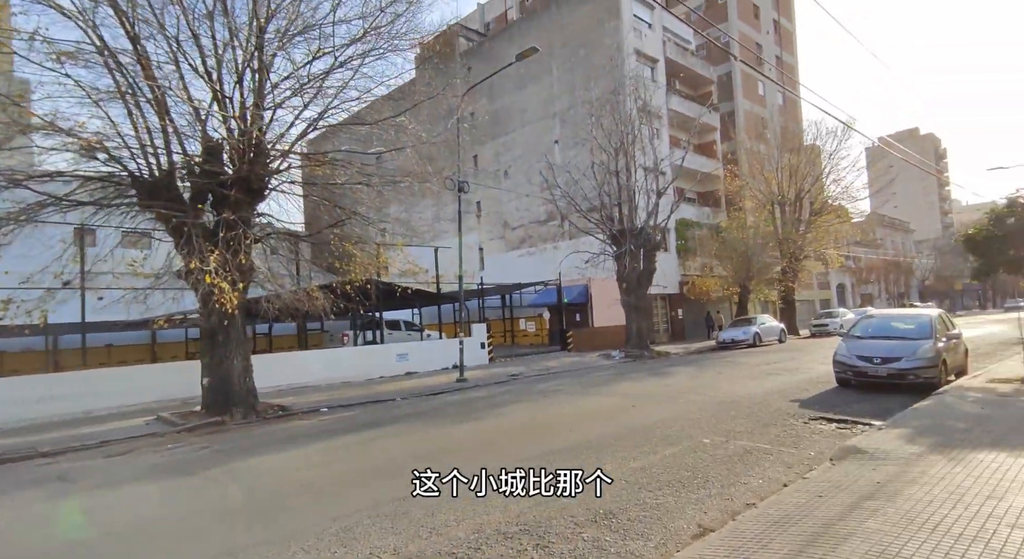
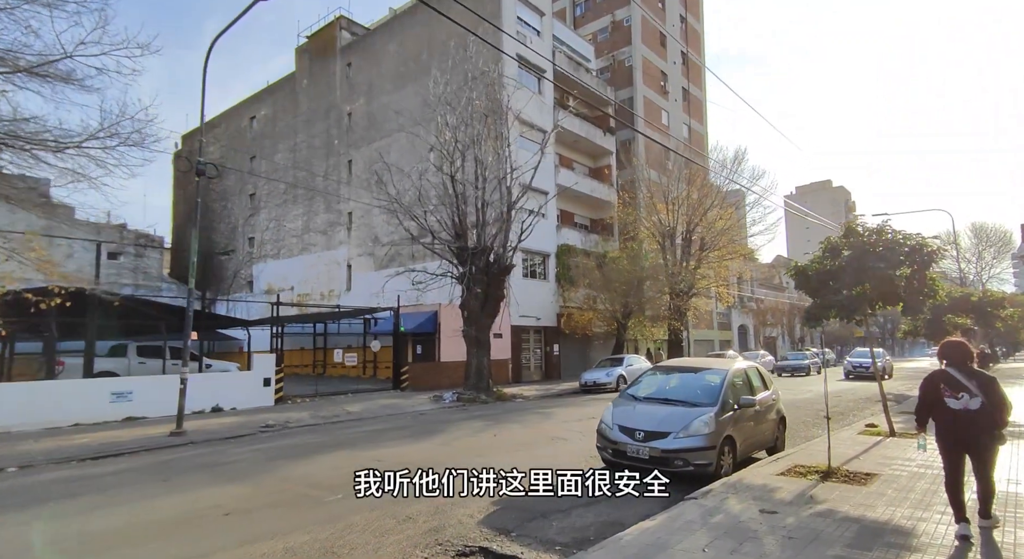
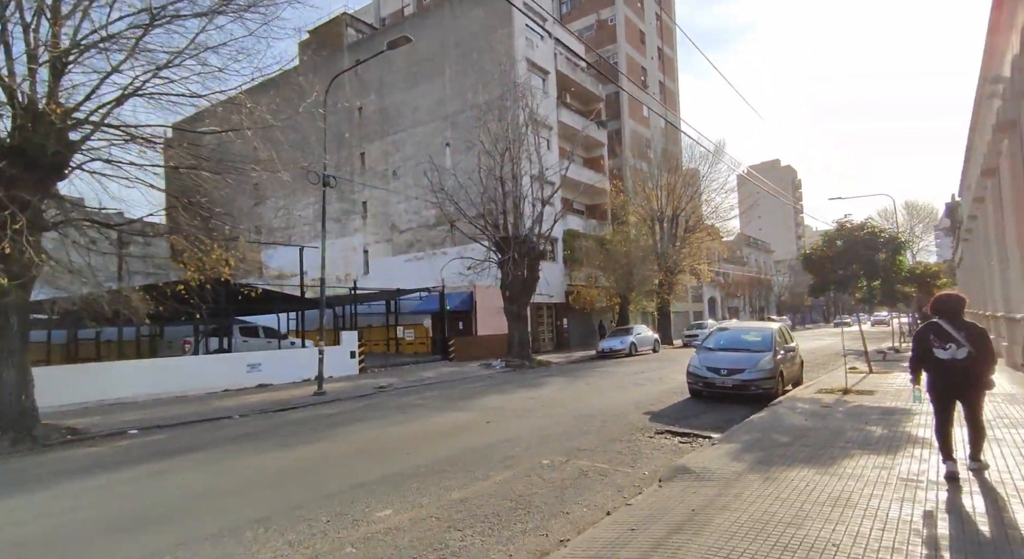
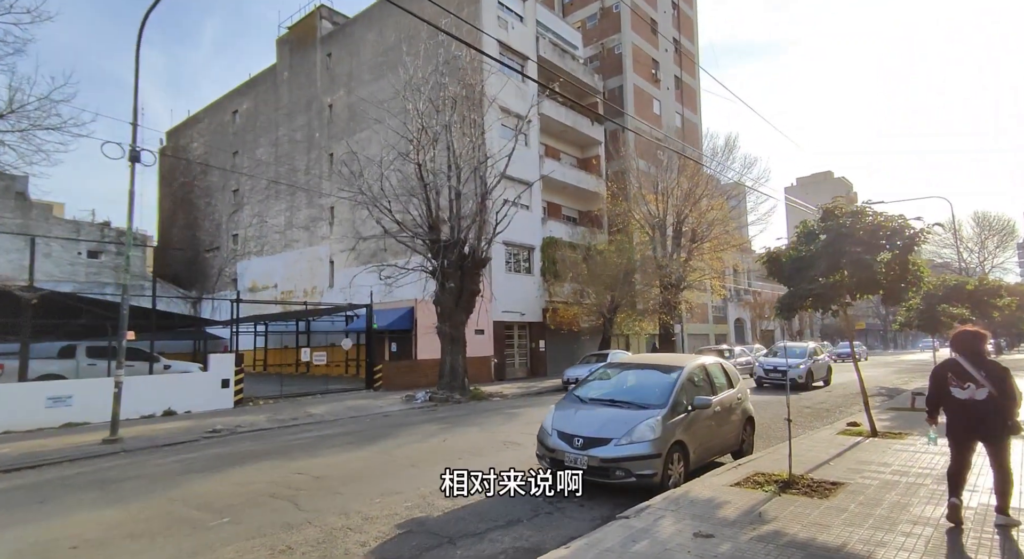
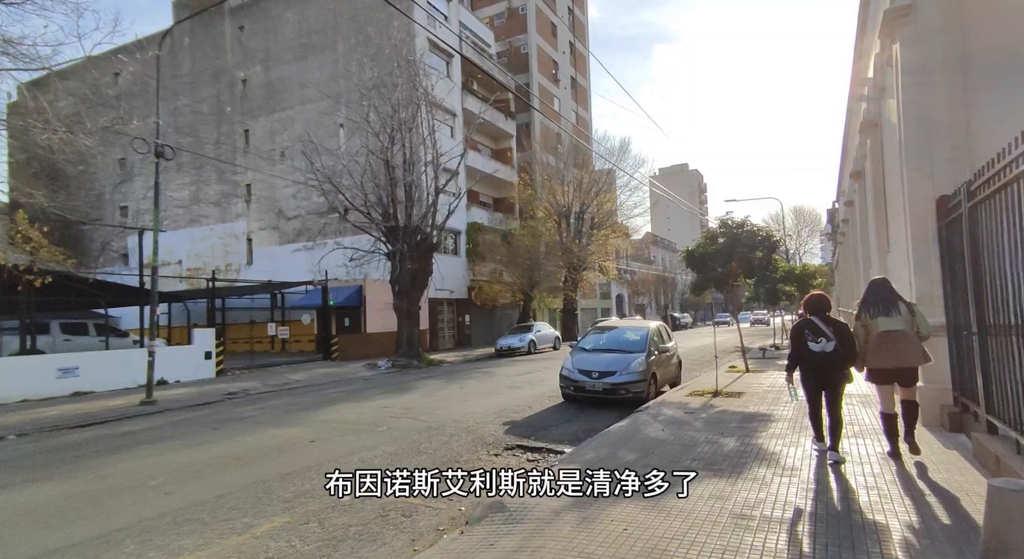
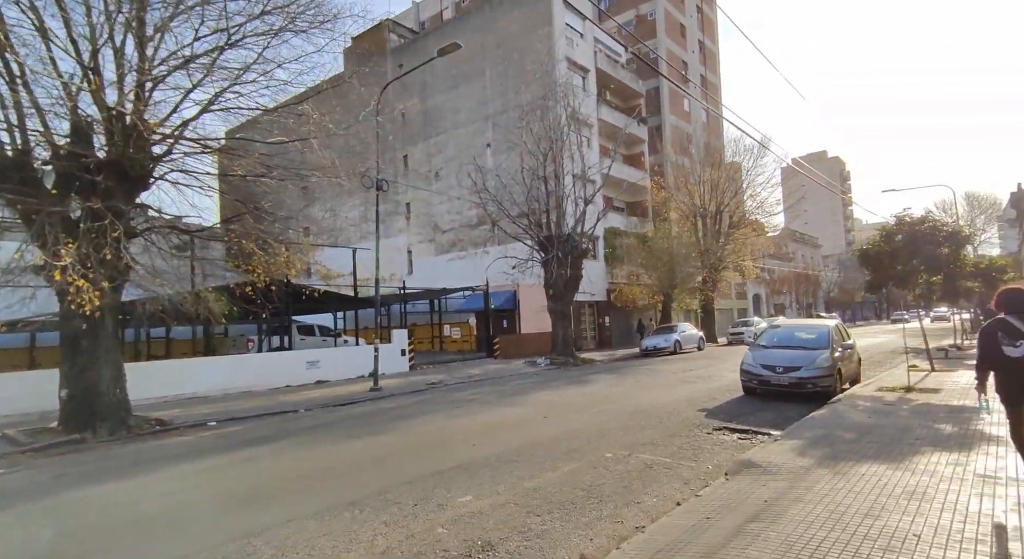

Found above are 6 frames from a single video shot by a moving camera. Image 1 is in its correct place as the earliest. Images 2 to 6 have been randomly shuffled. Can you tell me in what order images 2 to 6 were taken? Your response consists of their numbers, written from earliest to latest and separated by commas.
6, 3, 5, 2, 4
